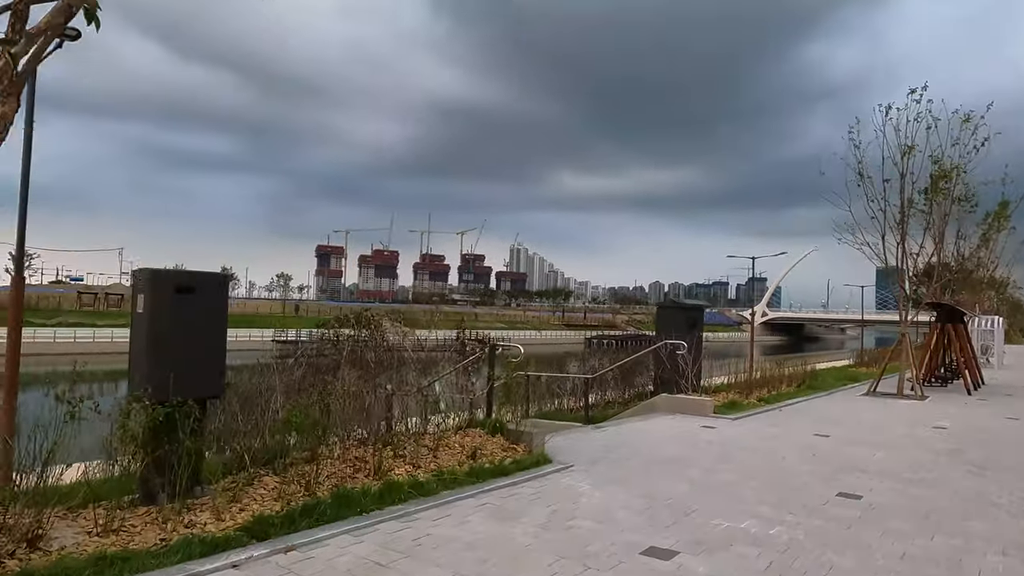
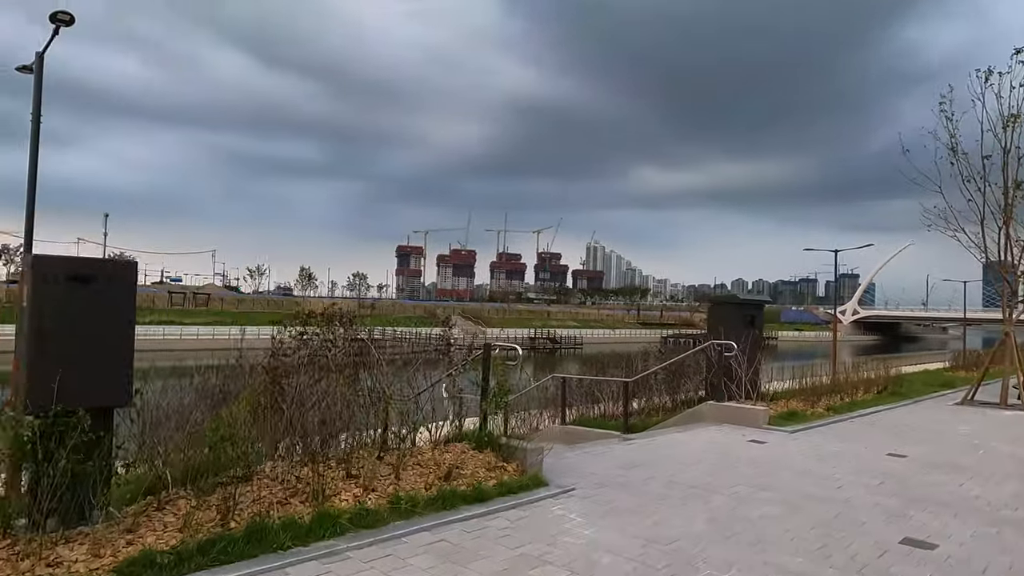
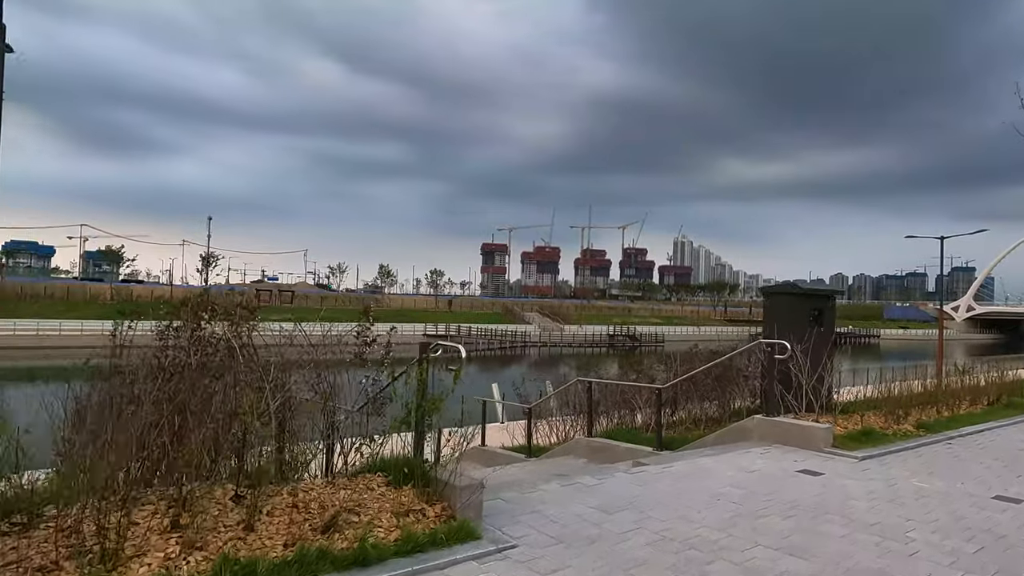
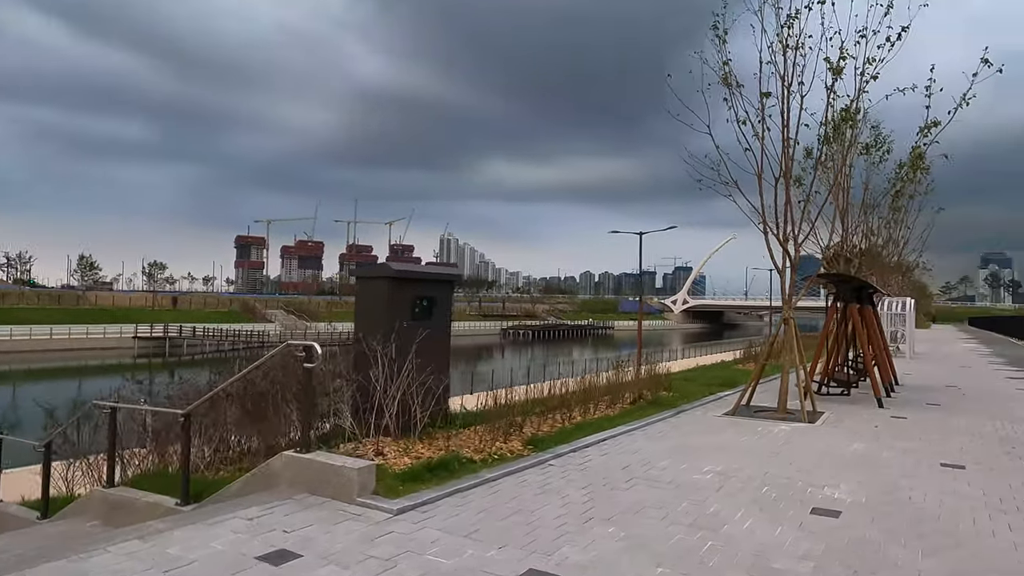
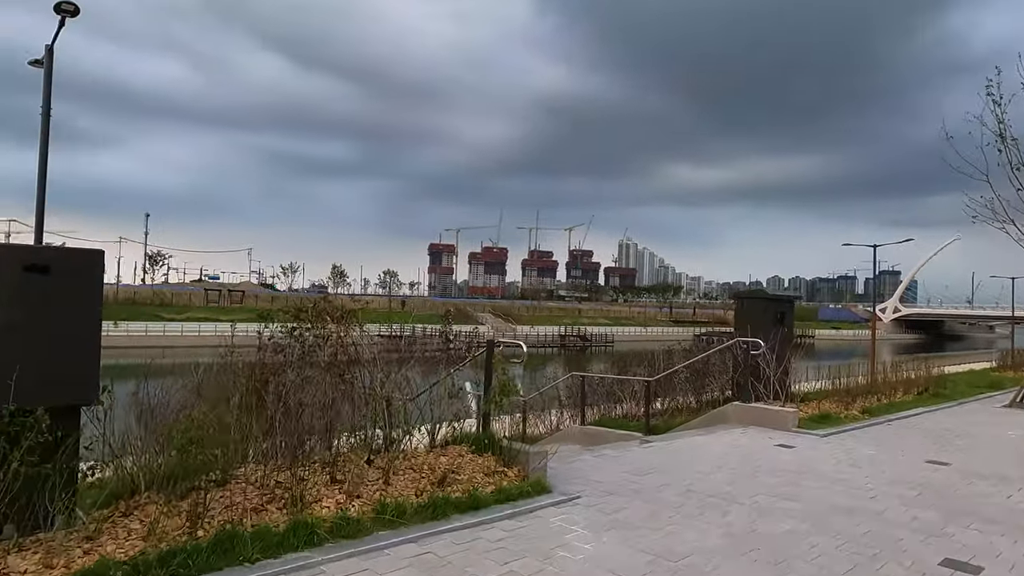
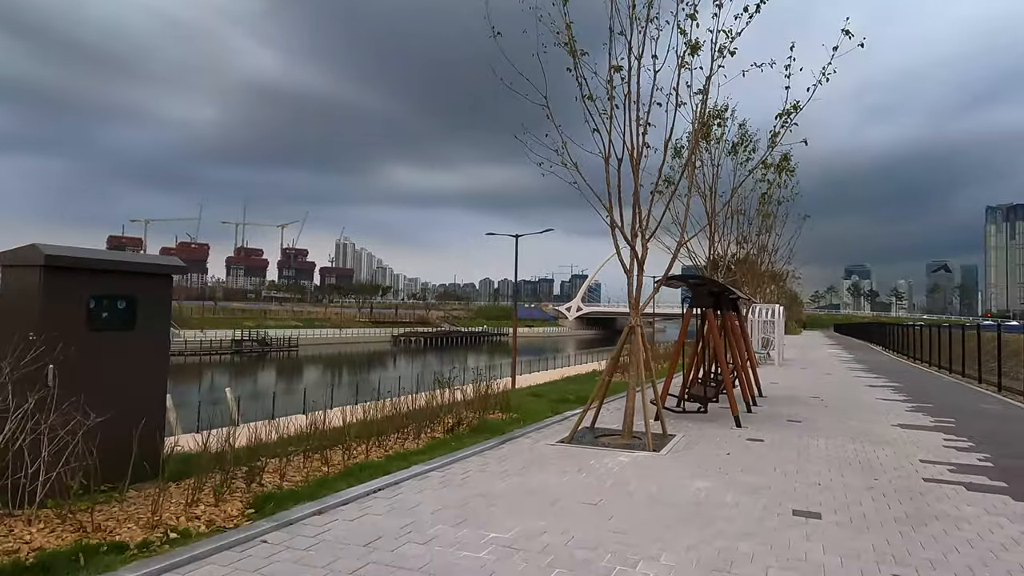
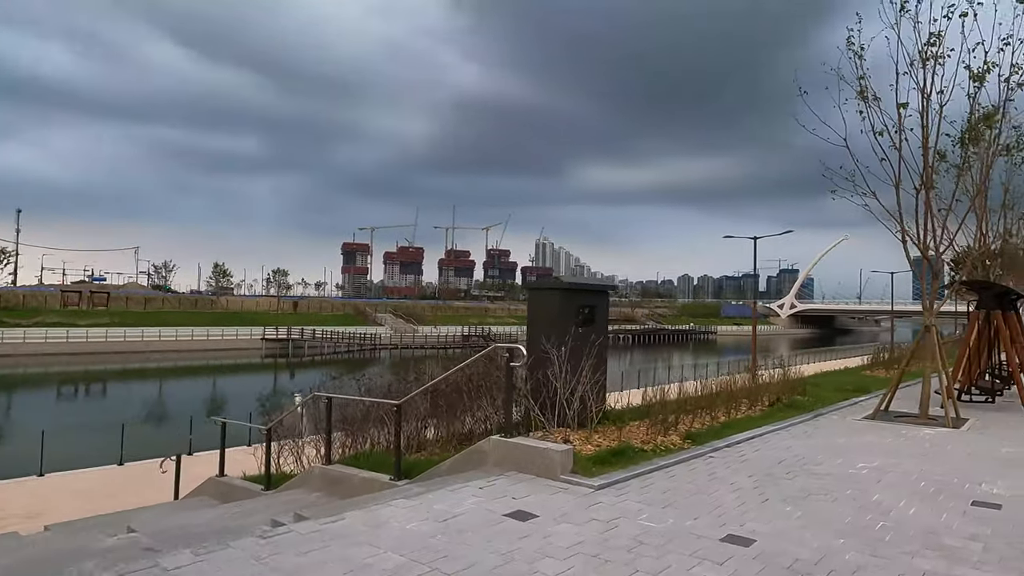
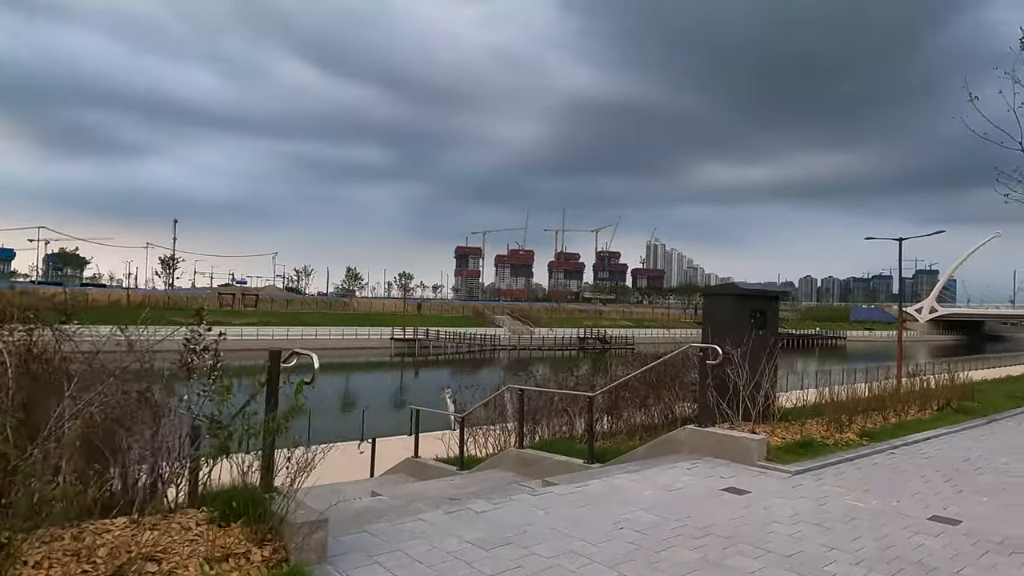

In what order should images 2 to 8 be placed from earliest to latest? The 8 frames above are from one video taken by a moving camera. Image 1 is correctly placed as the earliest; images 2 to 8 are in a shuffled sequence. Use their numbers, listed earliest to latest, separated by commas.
2, 5, 3, 8, 7, 4, 6
